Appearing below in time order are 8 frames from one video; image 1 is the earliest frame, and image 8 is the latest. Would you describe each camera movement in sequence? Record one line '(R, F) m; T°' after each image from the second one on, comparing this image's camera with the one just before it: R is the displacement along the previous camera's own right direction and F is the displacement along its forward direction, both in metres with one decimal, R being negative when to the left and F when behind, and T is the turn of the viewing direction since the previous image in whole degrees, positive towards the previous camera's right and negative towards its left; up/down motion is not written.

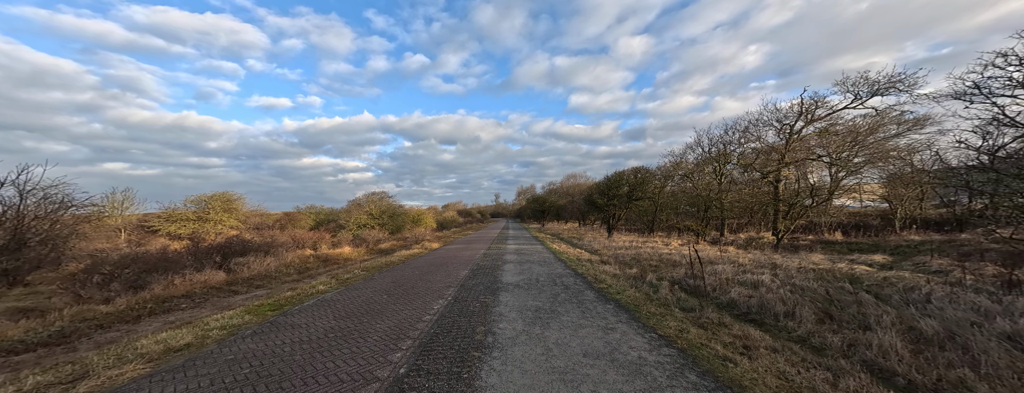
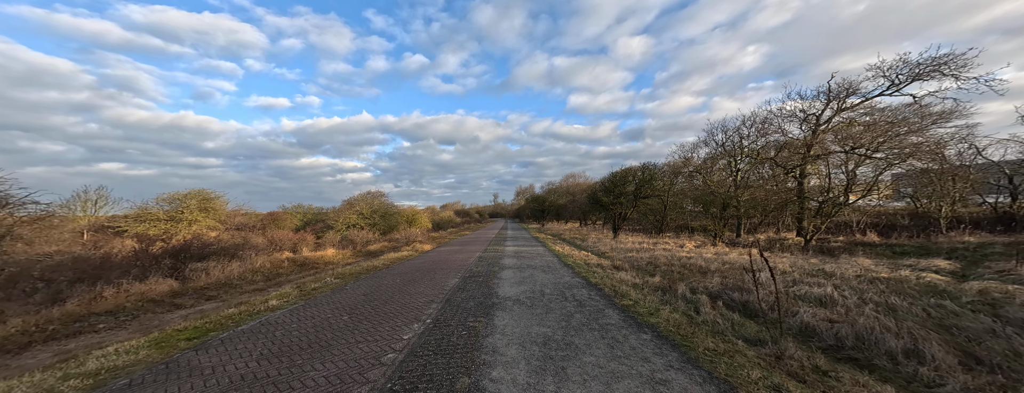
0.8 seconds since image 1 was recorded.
(0.0, +1.5) m; 0°
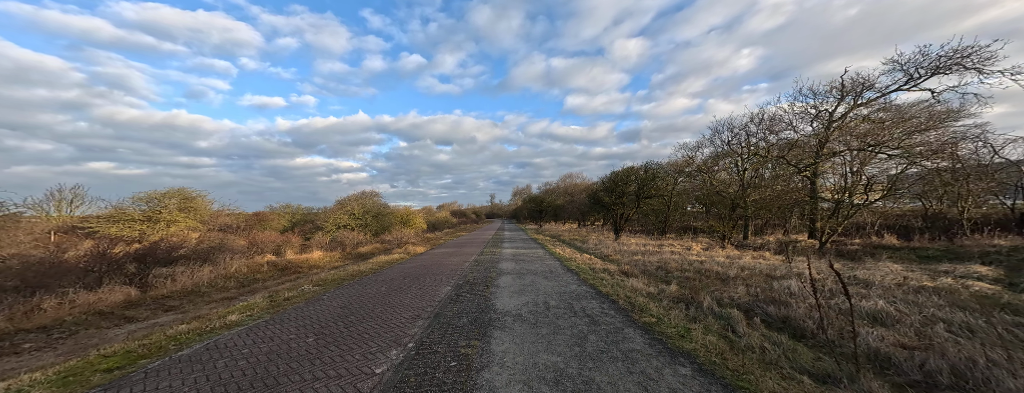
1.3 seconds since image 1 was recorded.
(-0.1, +0.9) m; +1°
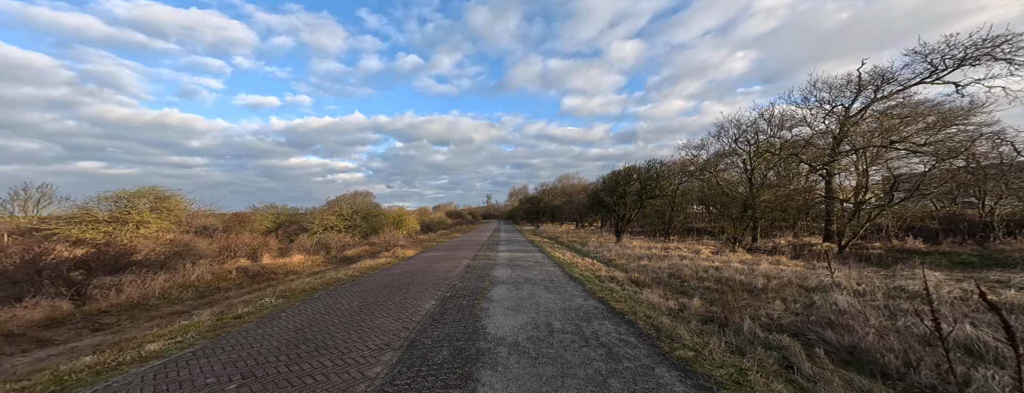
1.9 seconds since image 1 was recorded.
(0.0, +1.1) m; +1°
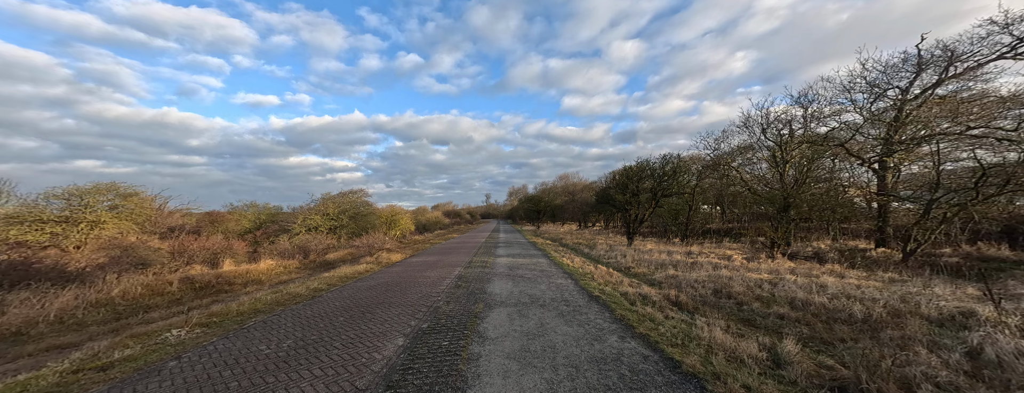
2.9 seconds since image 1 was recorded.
(0.0, +1.9) m; 0°
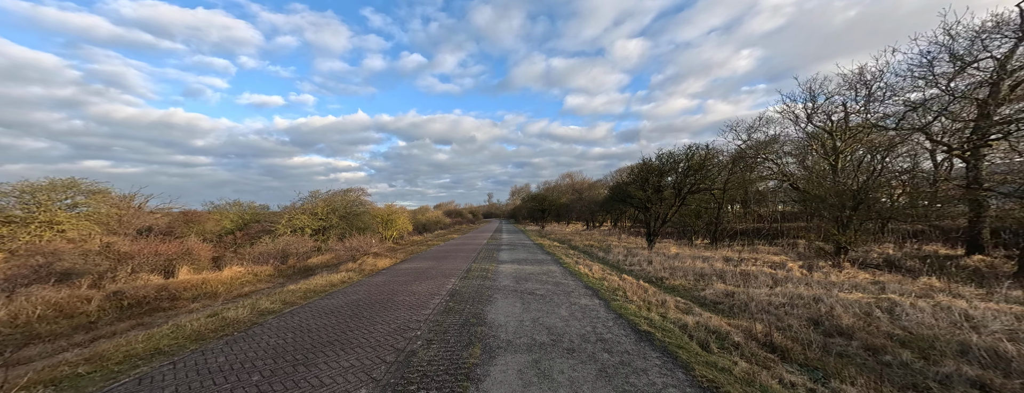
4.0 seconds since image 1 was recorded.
(-0.1, +2.0) m; -1°
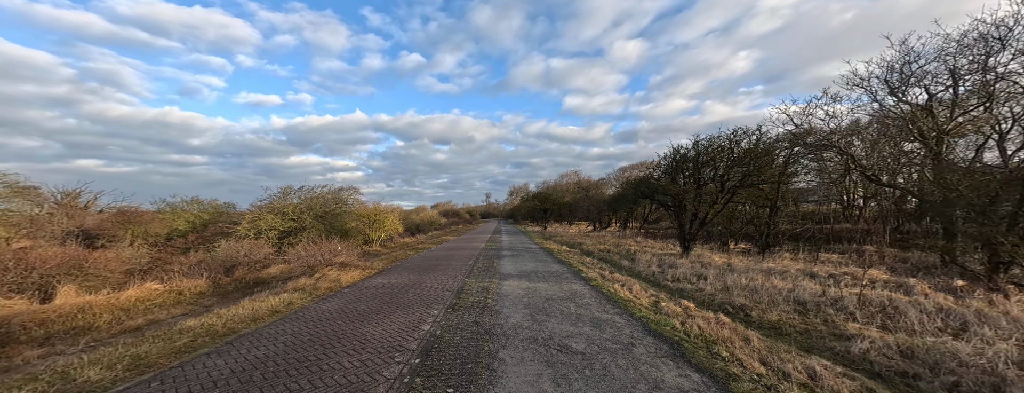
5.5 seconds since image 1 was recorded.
(-0.2, +2.9) m; 0°
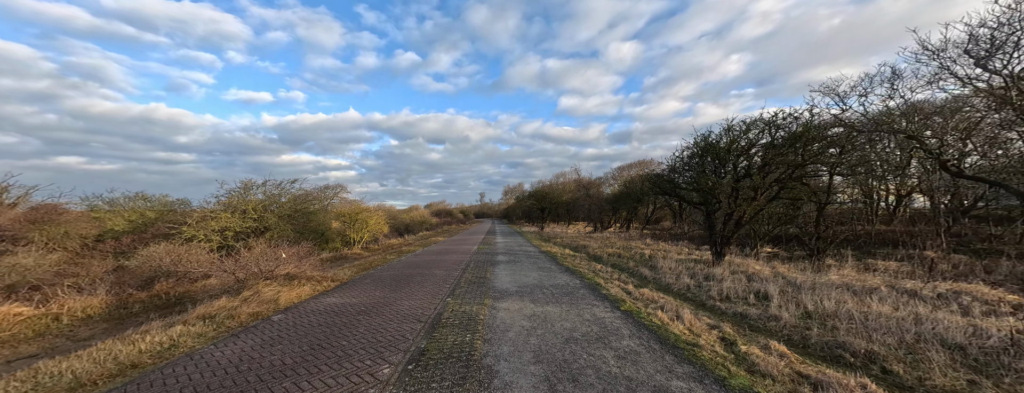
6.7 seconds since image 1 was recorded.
(-0.1, +2.3) m; +1°
